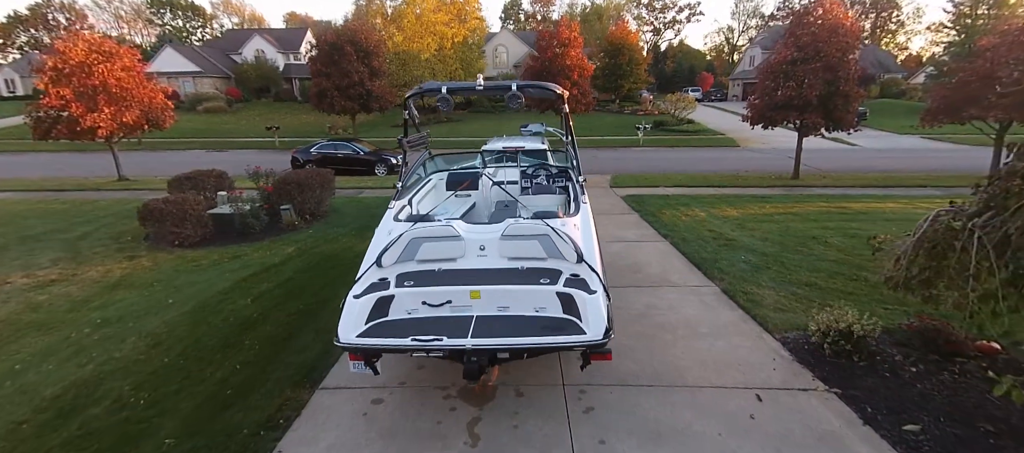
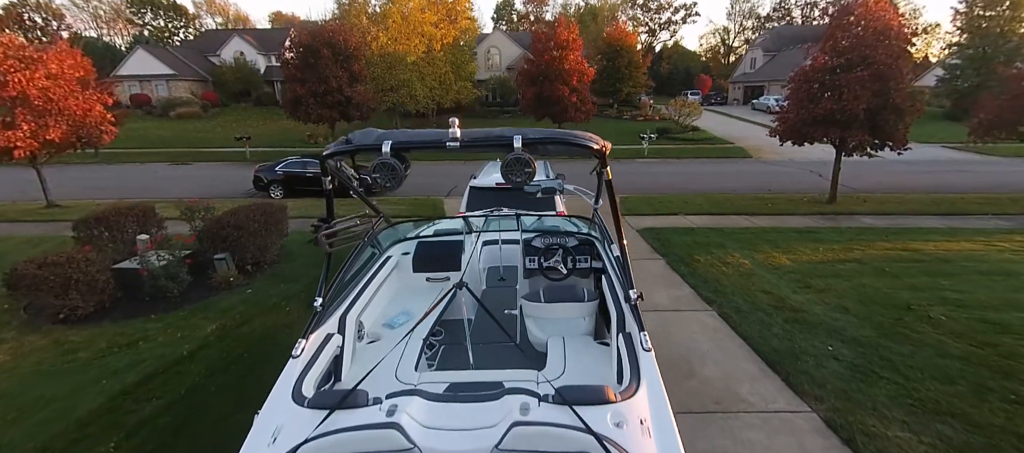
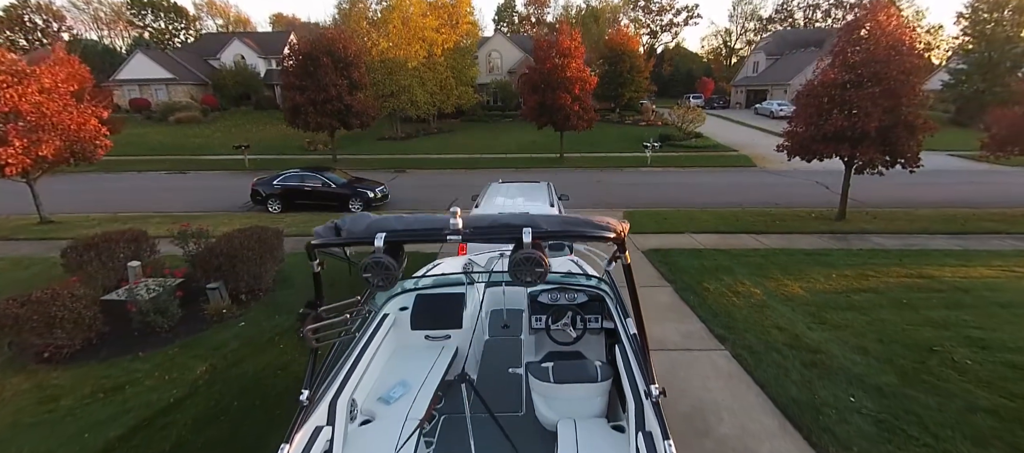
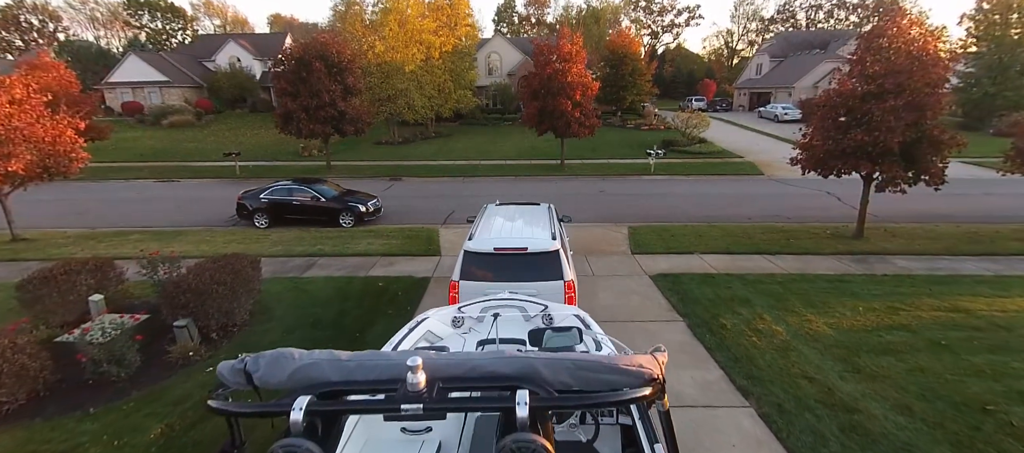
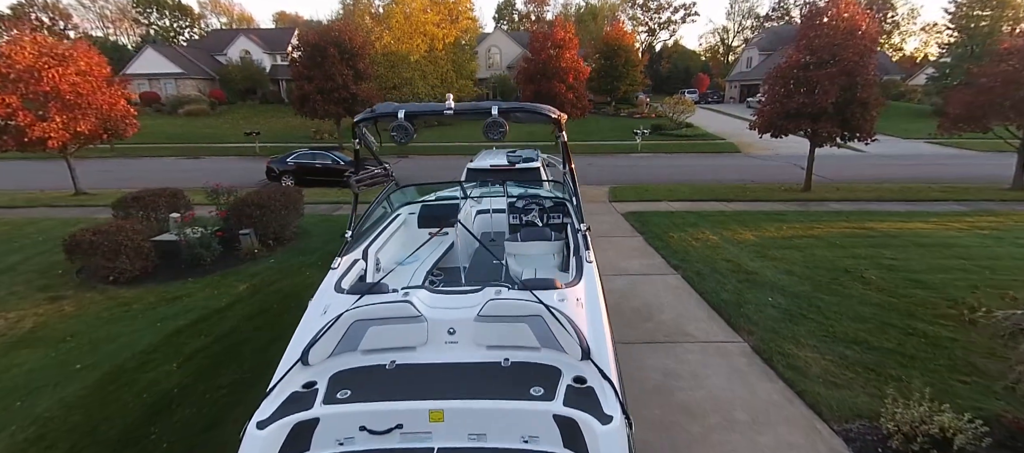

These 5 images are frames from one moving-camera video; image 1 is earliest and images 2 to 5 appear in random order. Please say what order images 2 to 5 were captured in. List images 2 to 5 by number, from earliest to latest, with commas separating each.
5, 2, 3, 4
